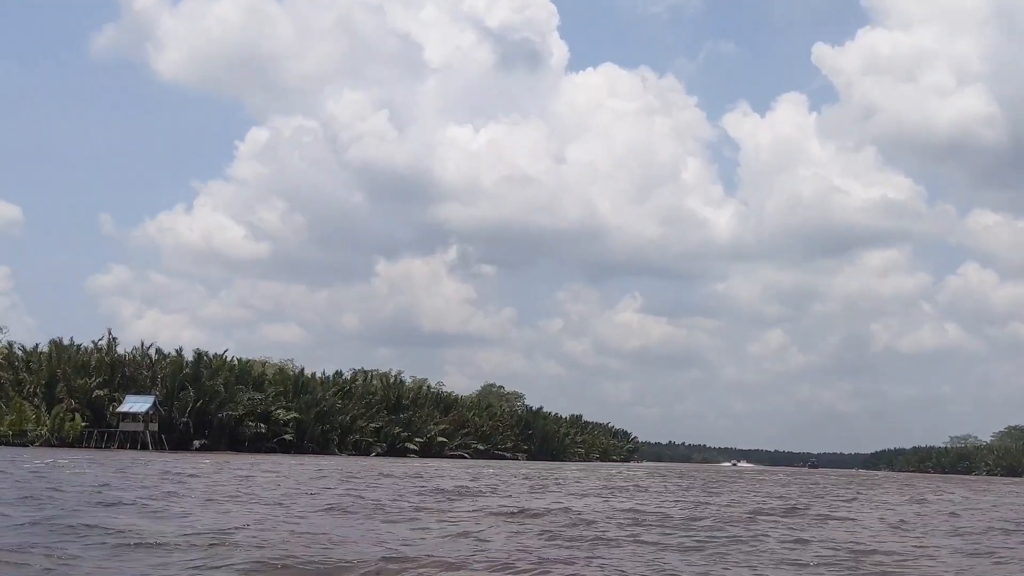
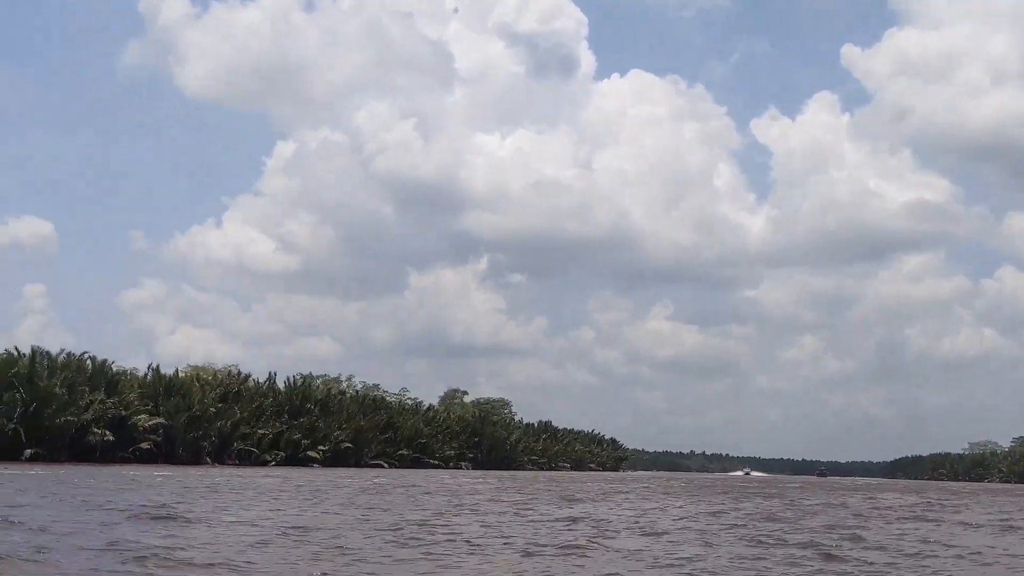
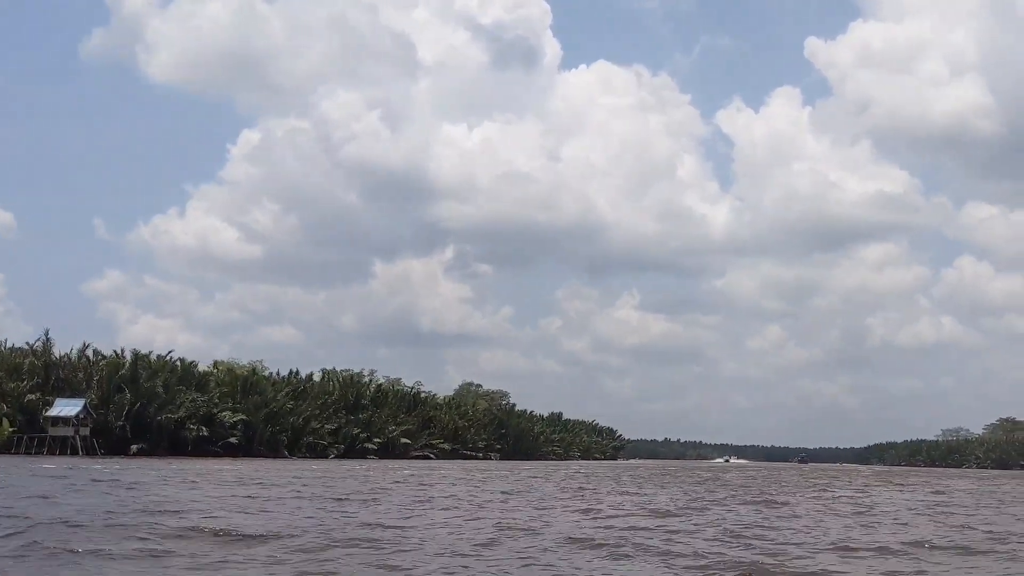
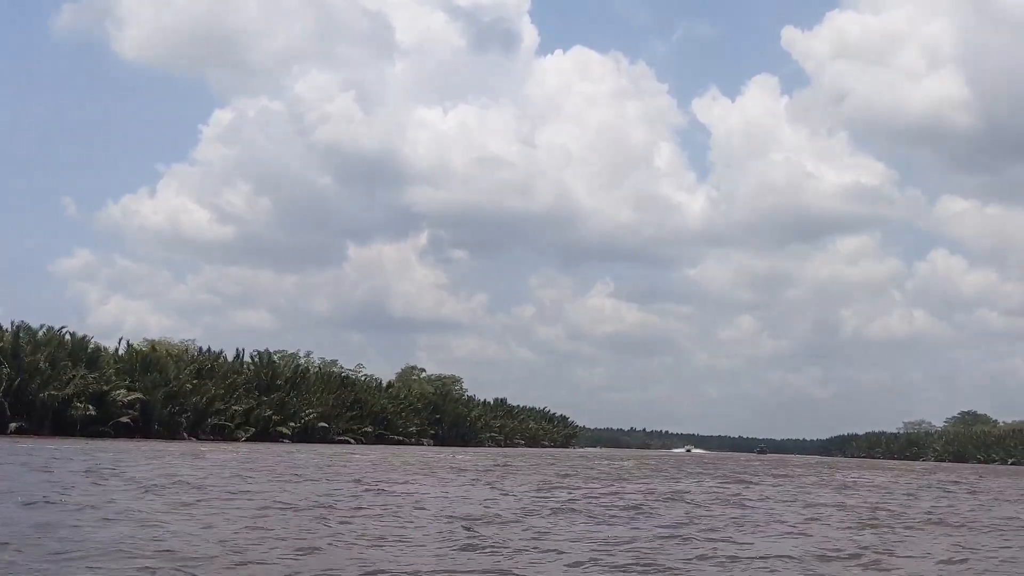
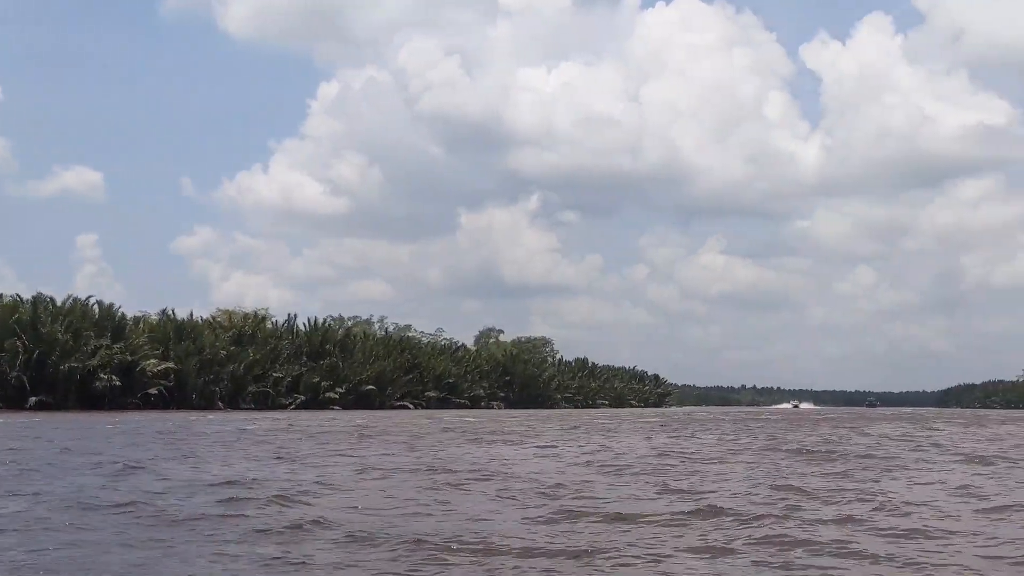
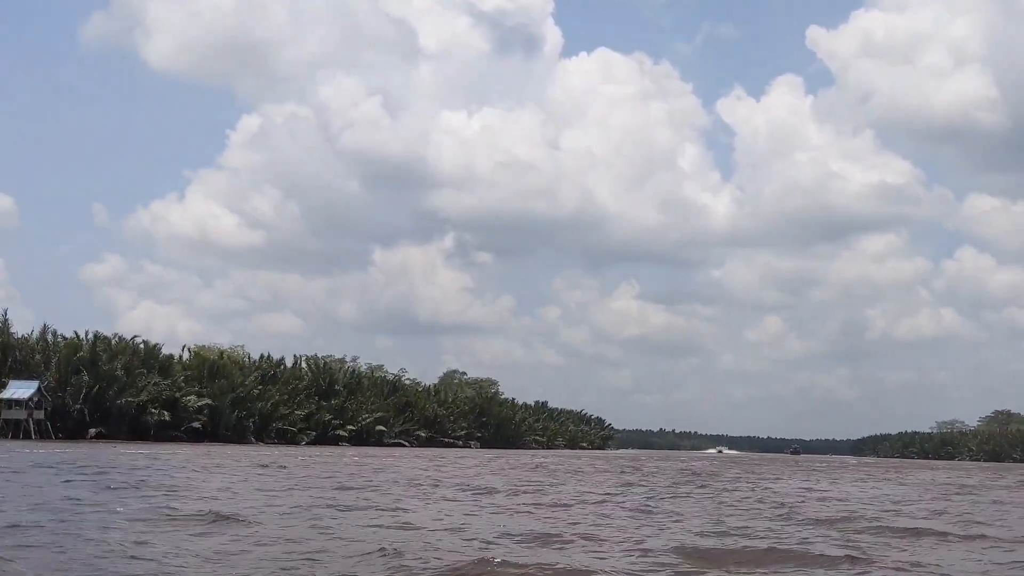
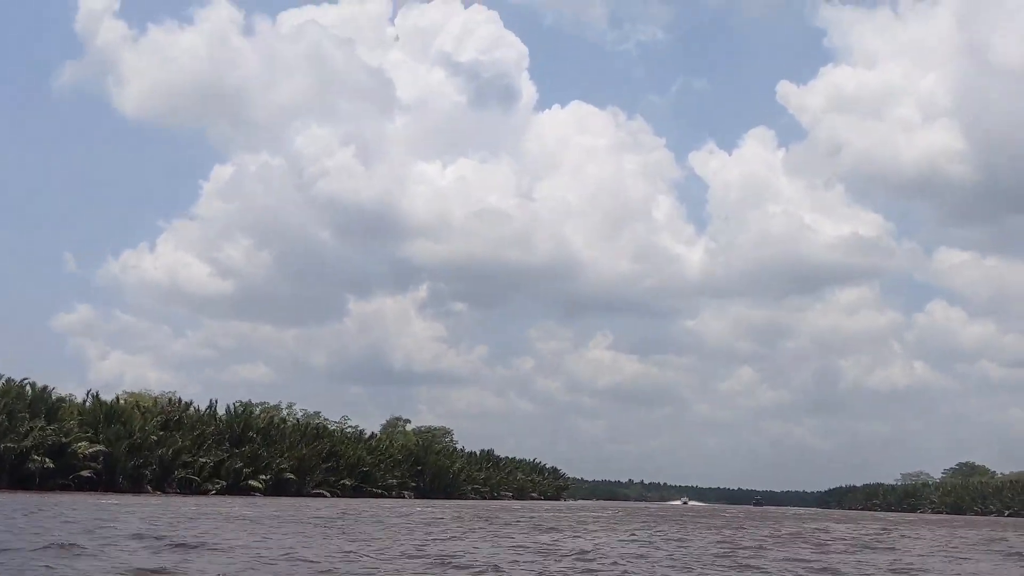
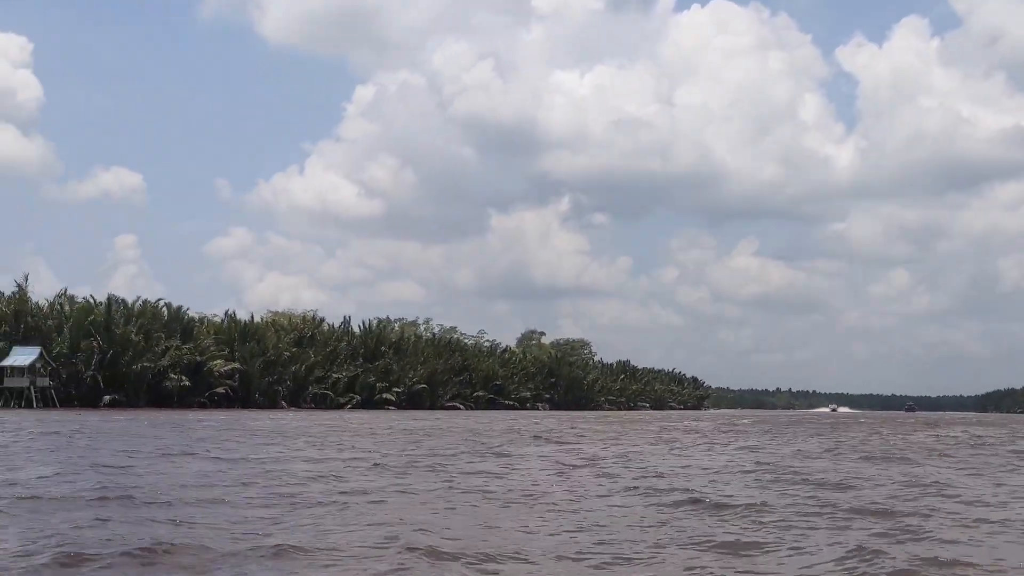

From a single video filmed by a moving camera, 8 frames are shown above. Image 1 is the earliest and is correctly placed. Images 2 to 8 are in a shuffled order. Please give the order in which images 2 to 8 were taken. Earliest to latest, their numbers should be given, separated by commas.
3, 6, 4, 7, 2, 8, 5
